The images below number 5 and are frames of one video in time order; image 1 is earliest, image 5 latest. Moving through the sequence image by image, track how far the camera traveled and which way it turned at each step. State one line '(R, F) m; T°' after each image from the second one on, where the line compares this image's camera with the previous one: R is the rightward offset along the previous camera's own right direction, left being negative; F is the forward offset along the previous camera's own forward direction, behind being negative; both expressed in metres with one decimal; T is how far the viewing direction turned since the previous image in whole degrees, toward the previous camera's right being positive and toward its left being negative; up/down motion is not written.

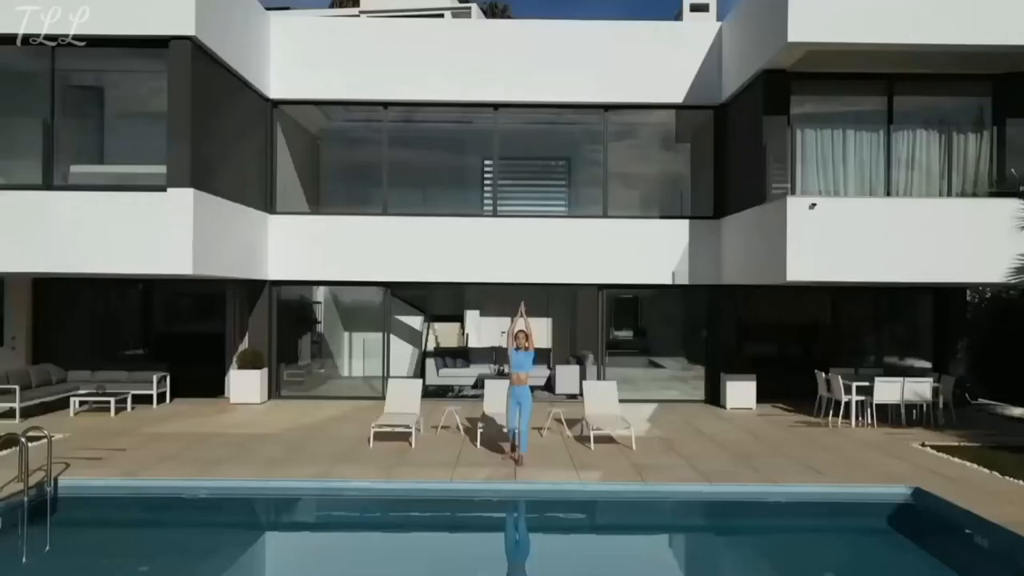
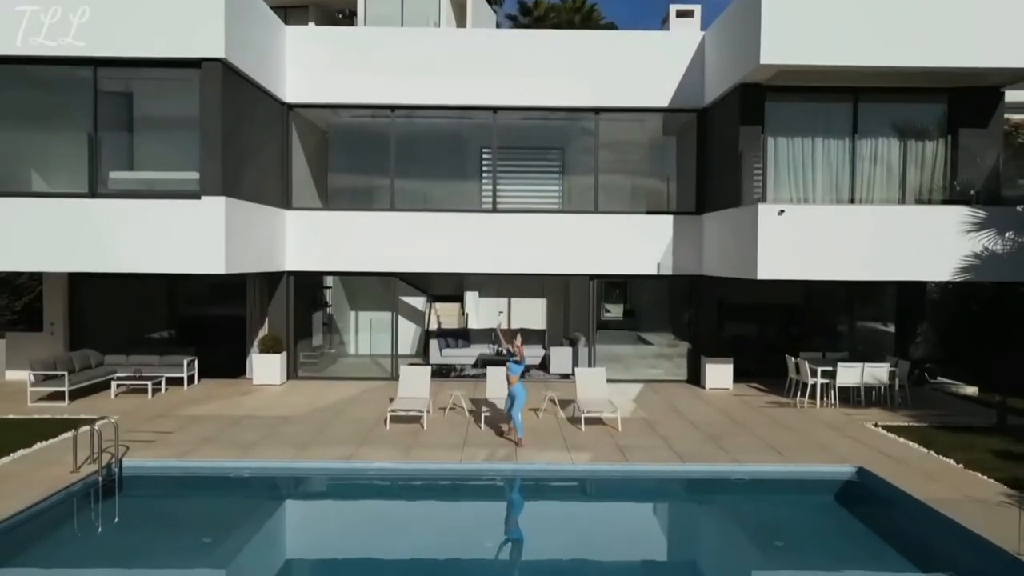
(-0.1, -1.3) m; 0°
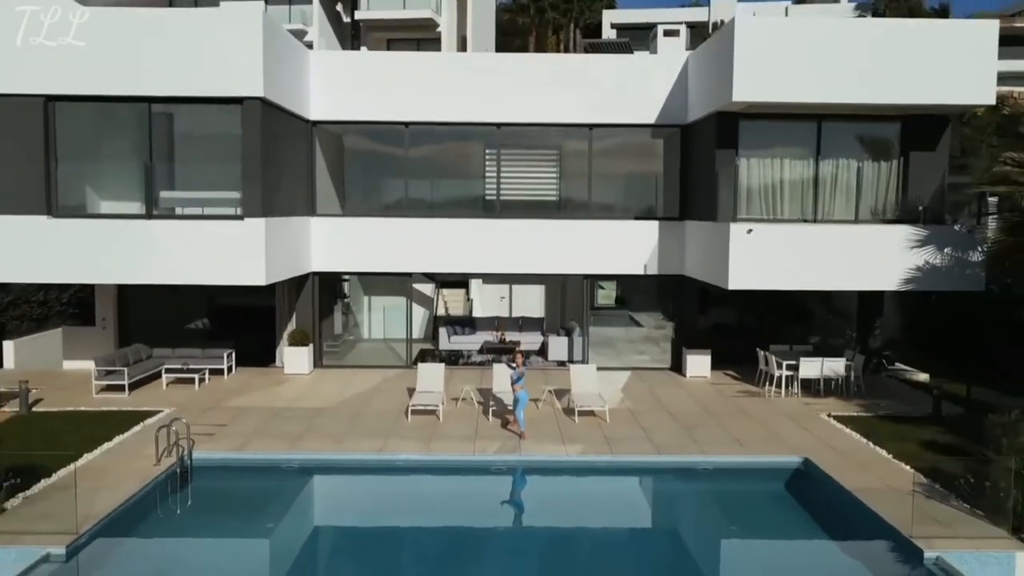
(-0.1, -1.9) m; 0°
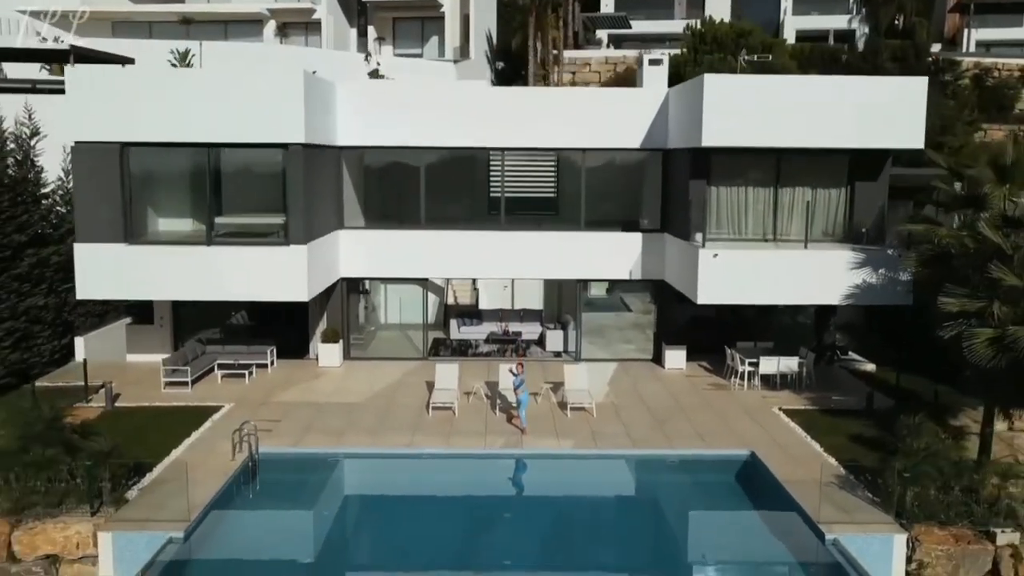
(-0.1, -2.7) m; 0°
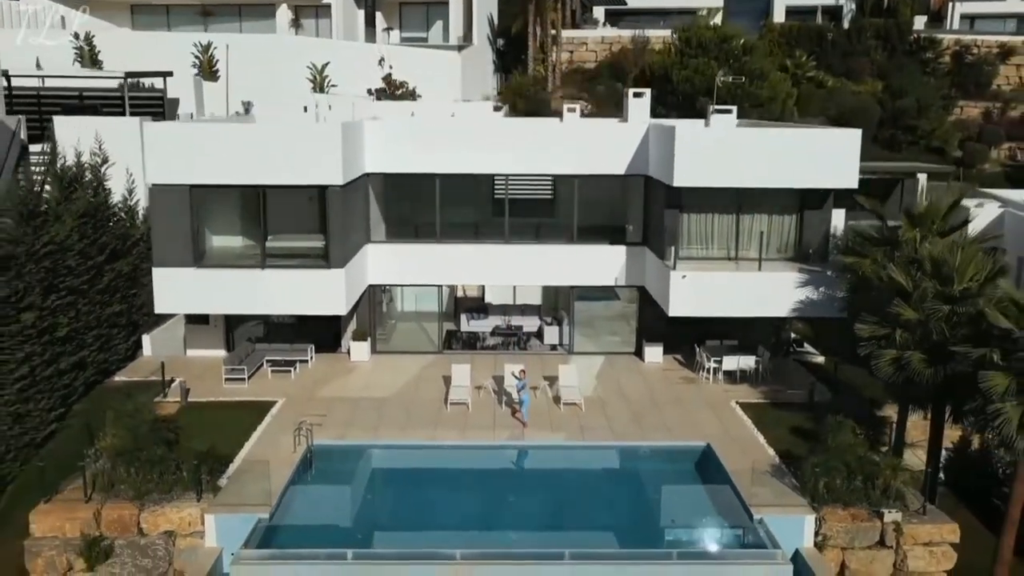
(-0.1, -3.4) m; 0°
